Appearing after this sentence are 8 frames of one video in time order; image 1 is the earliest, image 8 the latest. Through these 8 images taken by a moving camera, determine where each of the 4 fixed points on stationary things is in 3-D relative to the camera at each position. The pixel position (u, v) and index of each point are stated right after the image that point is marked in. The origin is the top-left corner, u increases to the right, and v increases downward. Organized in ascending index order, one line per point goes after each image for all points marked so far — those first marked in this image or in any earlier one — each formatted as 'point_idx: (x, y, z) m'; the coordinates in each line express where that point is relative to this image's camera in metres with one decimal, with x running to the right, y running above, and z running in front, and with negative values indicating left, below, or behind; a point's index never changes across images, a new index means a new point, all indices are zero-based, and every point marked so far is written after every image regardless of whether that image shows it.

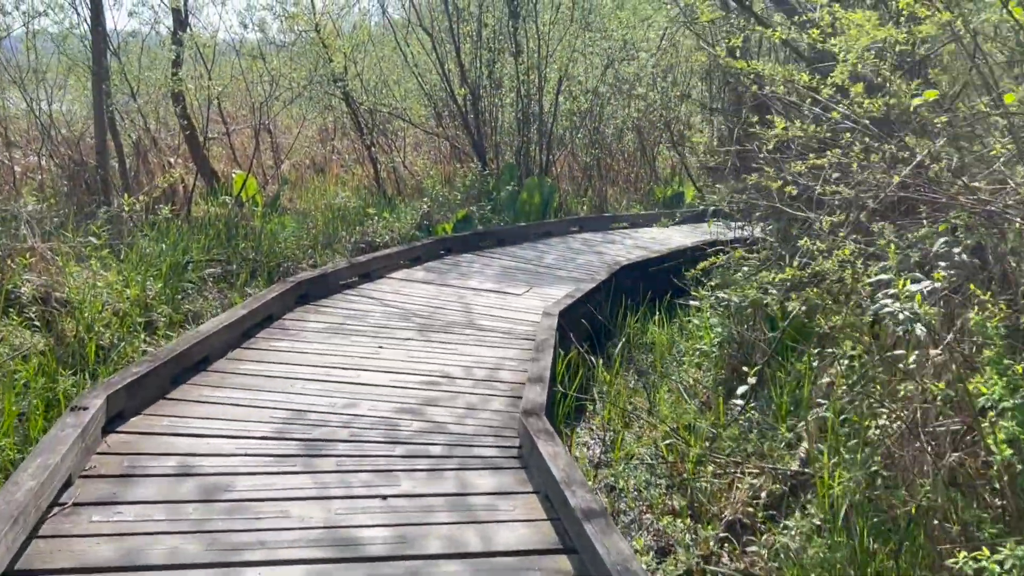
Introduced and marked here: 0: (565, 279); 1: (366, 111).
0: (+0.4, +0.1, +6.6) m
1: (-1.7, +2.1, +10.2) m
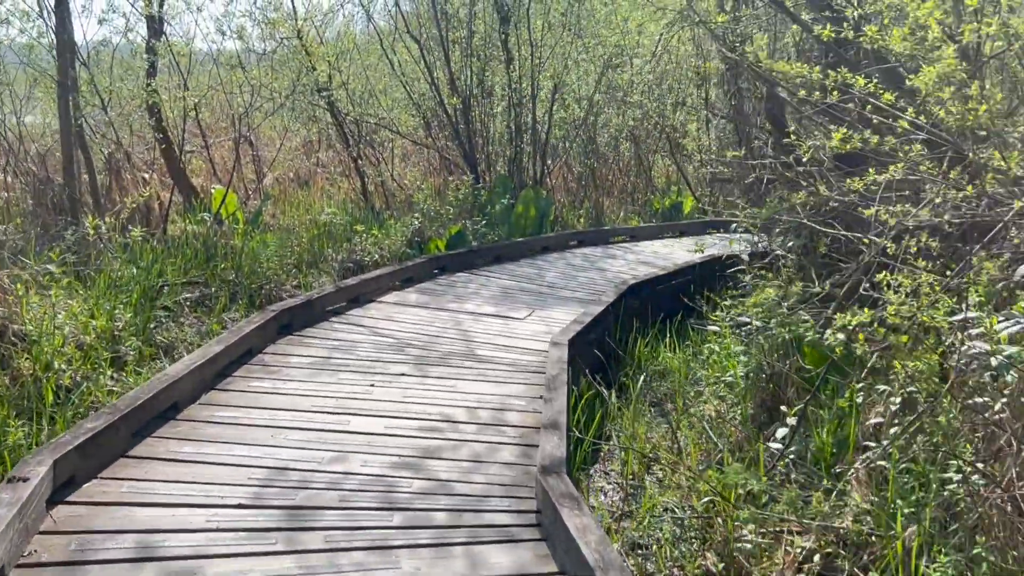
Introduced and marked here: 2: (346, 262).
0: (+0.4, -0.1, +6.1) m
1: (-1.8, +1.9, +9.8) m
2: (-1.4, +0.2, +7.5) m
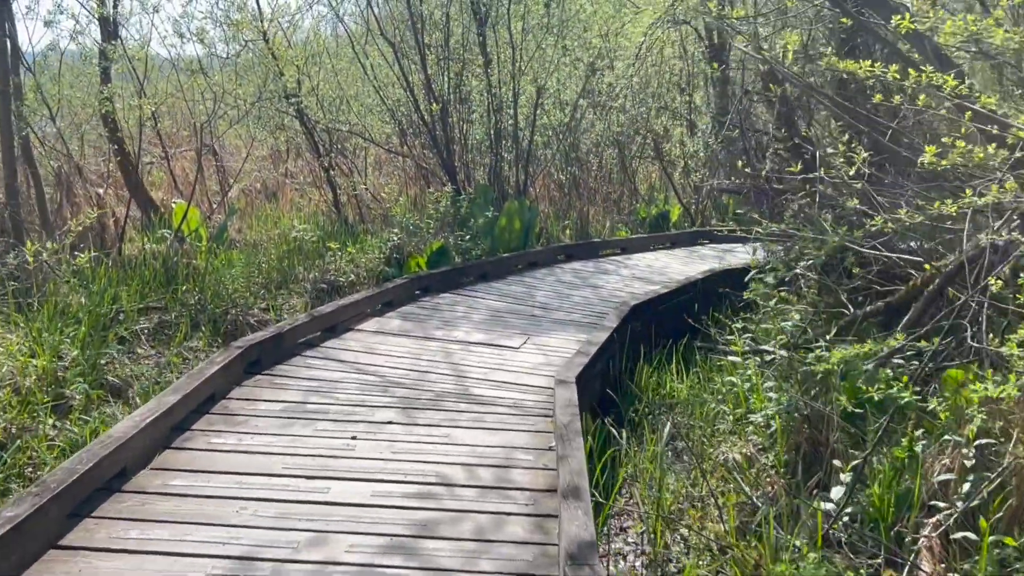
0: (+0.3, -0.2, +5.6) m
1: (-2.0, +1.7, +9.2) m
2: (-1.5, 0.0, +6.9) m
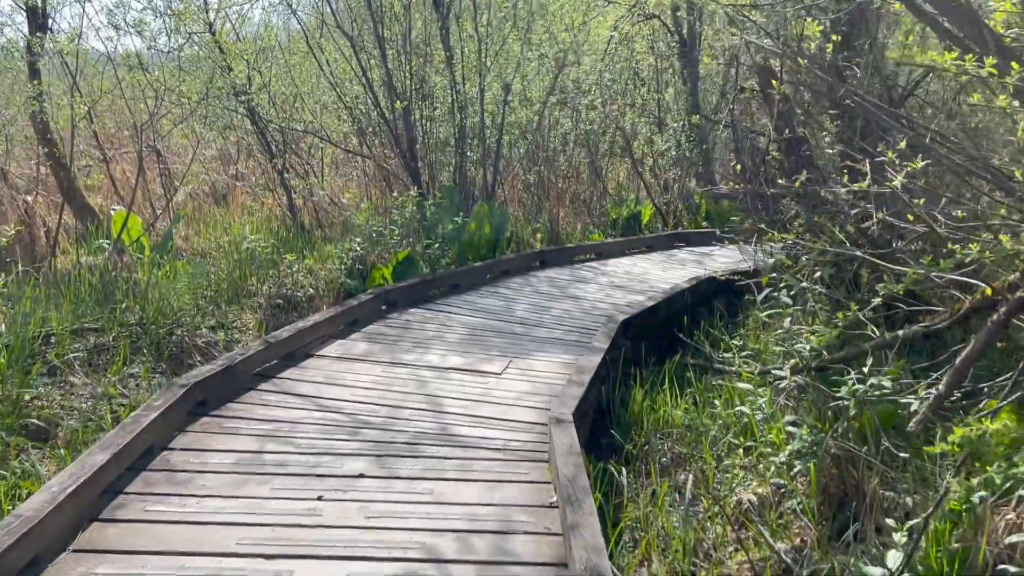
0: (+0.2, -0.3, +5.1) m
1: (-2.3, +1.6, +8.6) m
2: (-1.7, -0.1, +6.4) m
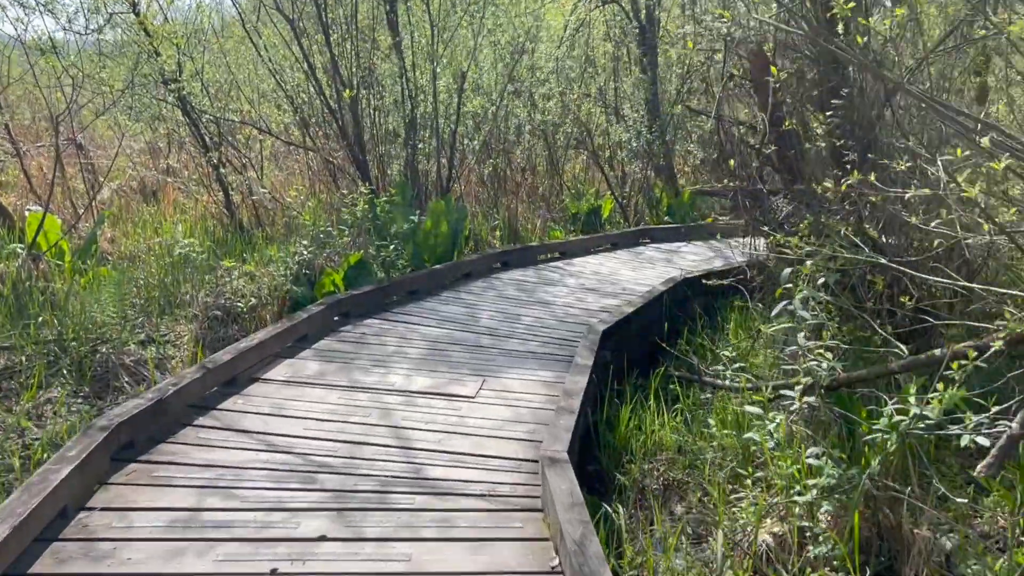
0: (+0.1, -0.4, +4.6) m
1: (-2.7, +1.5, +7.9) m
2: (-2.0, -0.1, +5.7) m
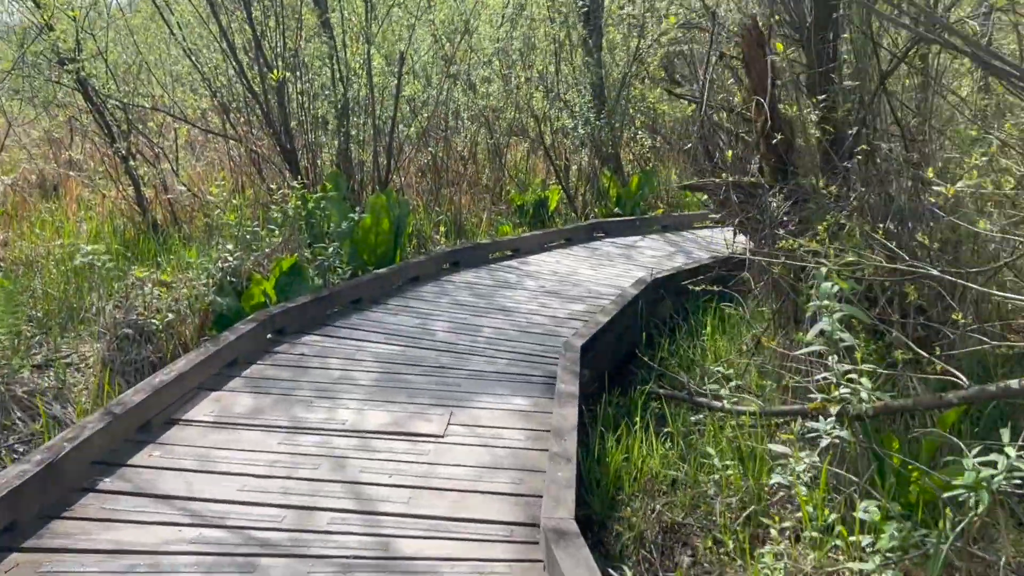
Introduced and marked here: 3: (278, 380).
0: (-0.1, -0.4, +4.0) m
1: (-3.2, +1.5, +7.0) m
2: (-2.2, -0.2, +5.0) m
3: (-1.0, -0.4, +3.9) m
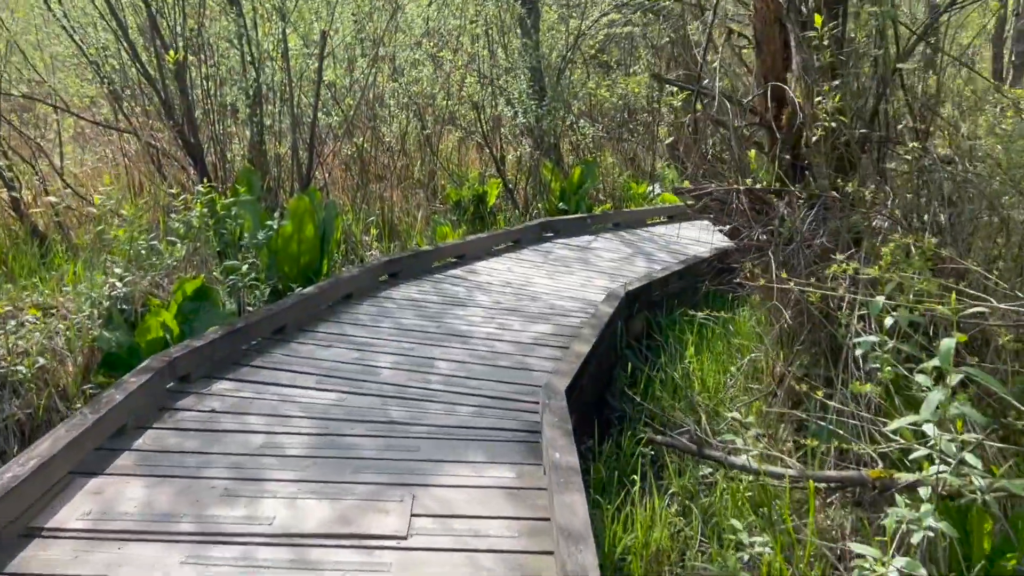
0: (-0.2, -0.6, +3.2) m
1: (-3.6, +1.3, +5.9) m
2: (-2.4, -0.4, +3.9) m
3: (-1.1, -0.6, +3.0) m
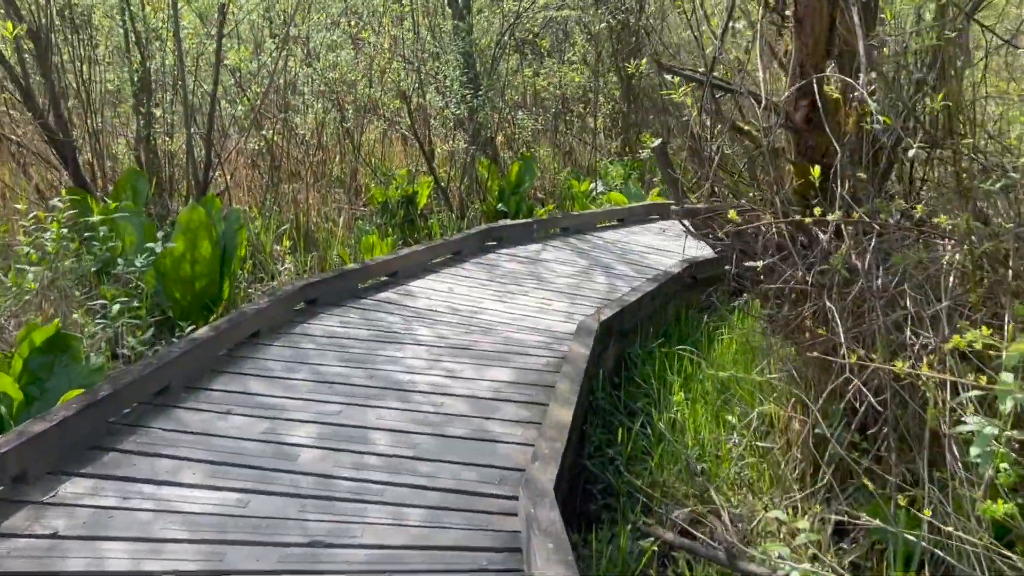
0: (-0.3, -0.7, +2.3) m
1: (-3.9, +1.1, +4.6) m
2: (-2.5, -0.6, +2.8) m
3: (-1.2, -0.8, +1.9) m
